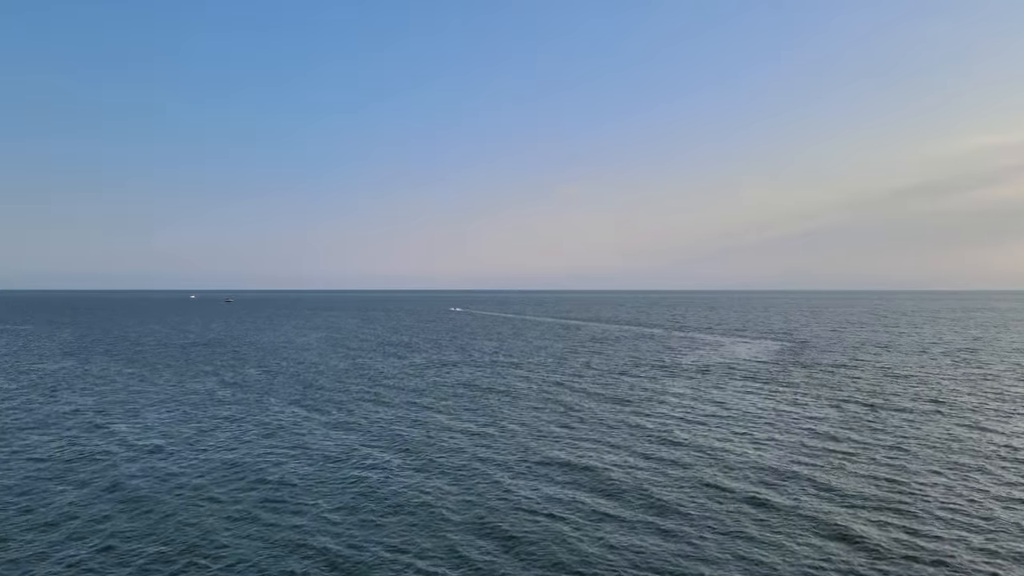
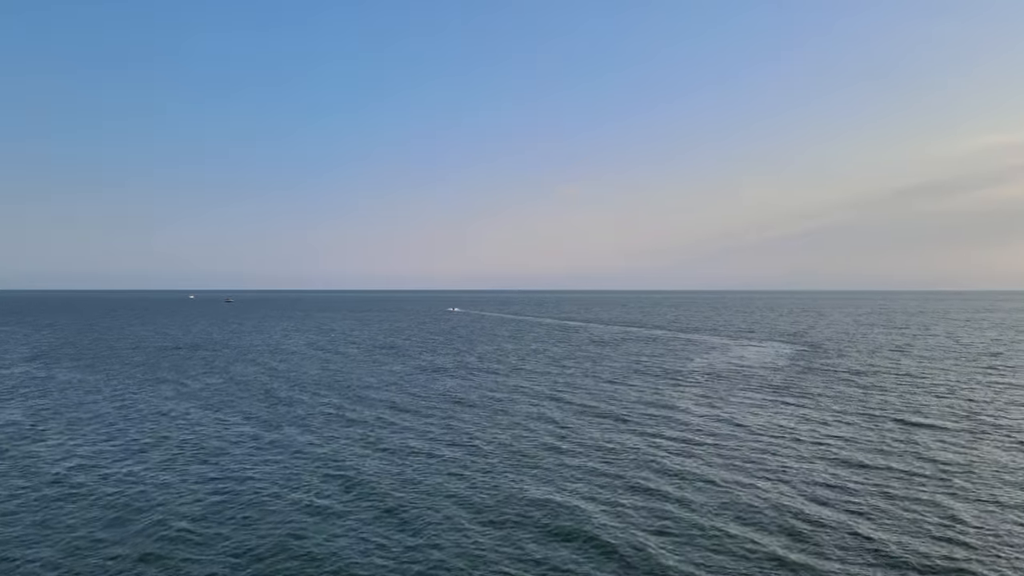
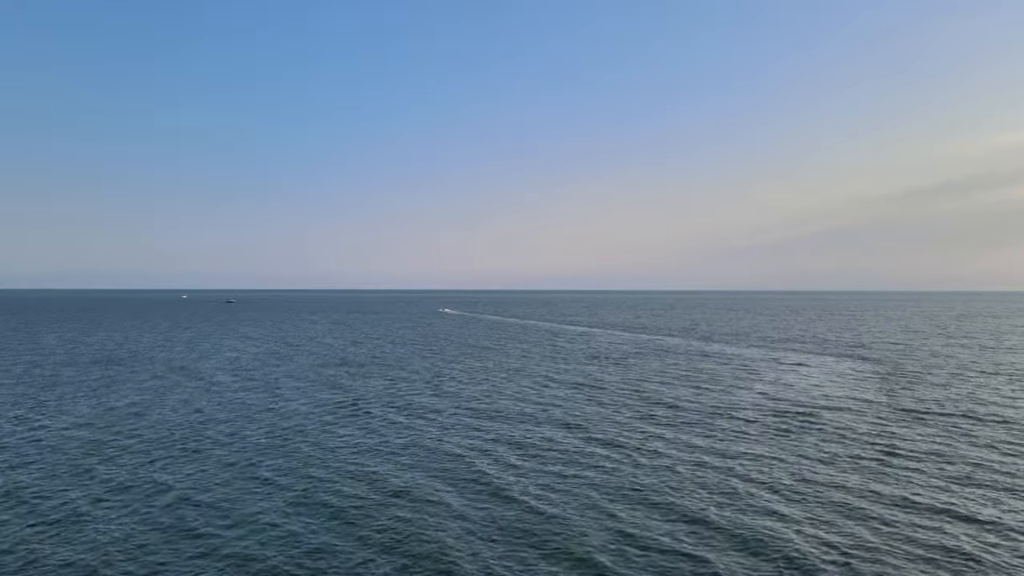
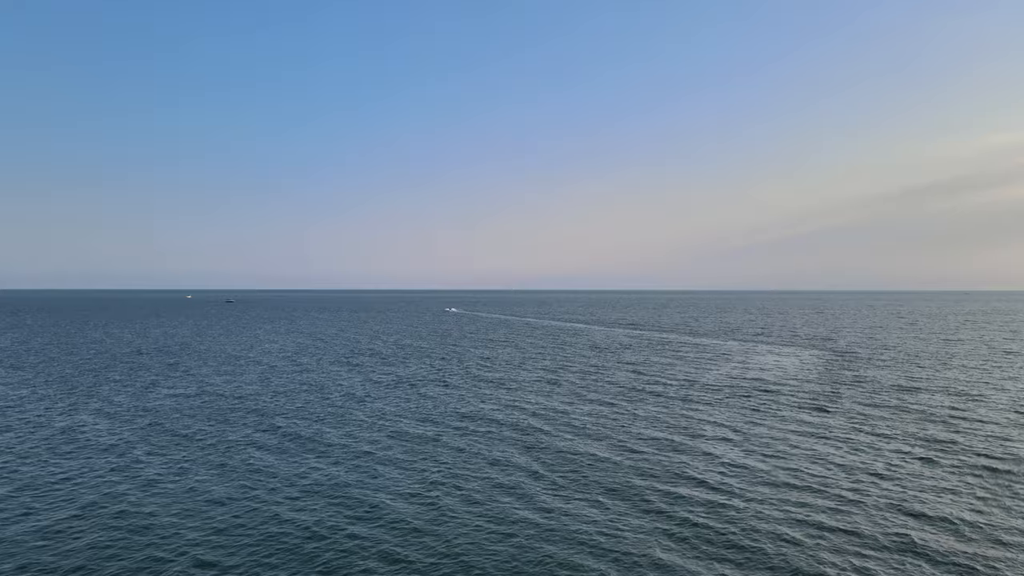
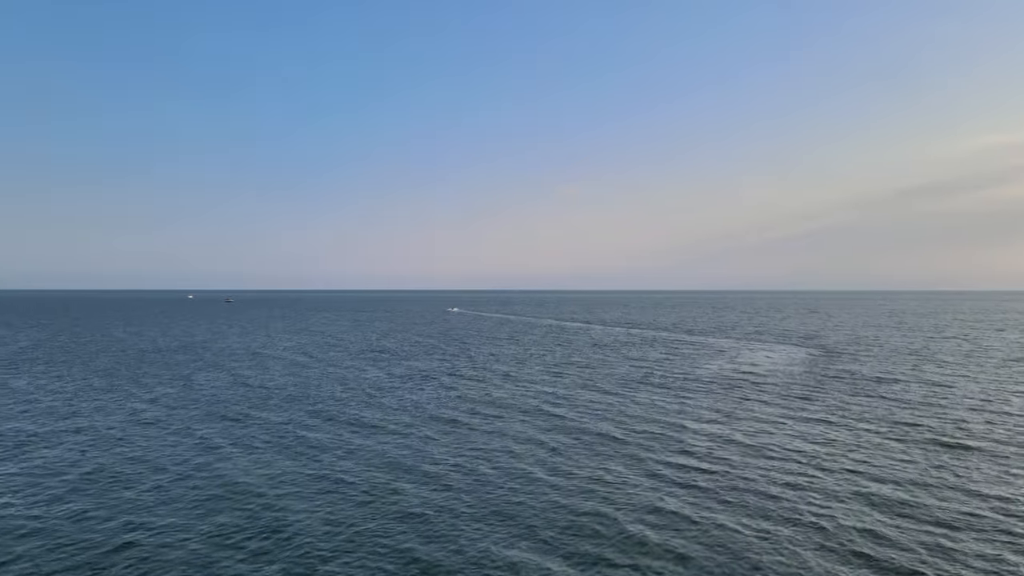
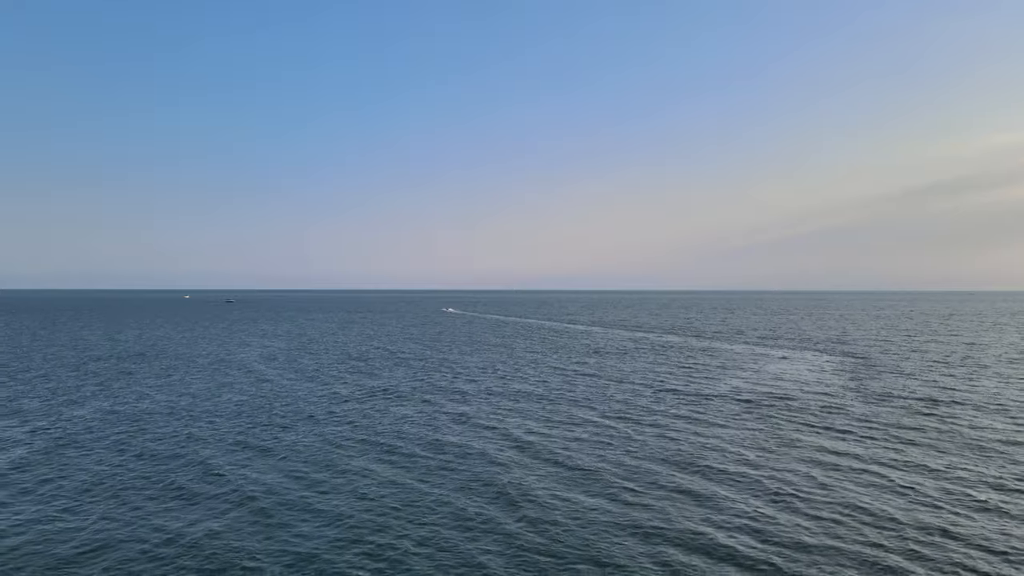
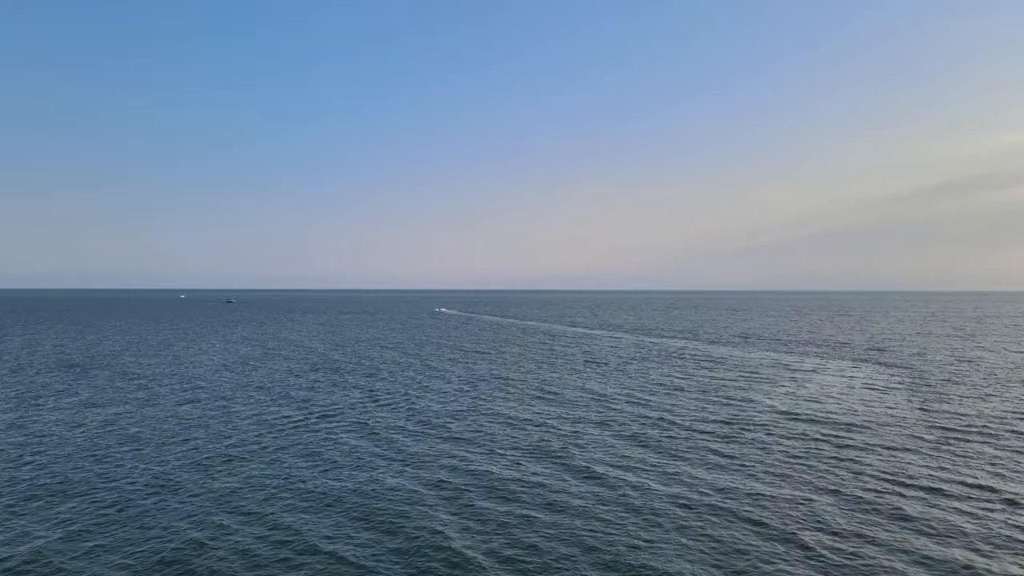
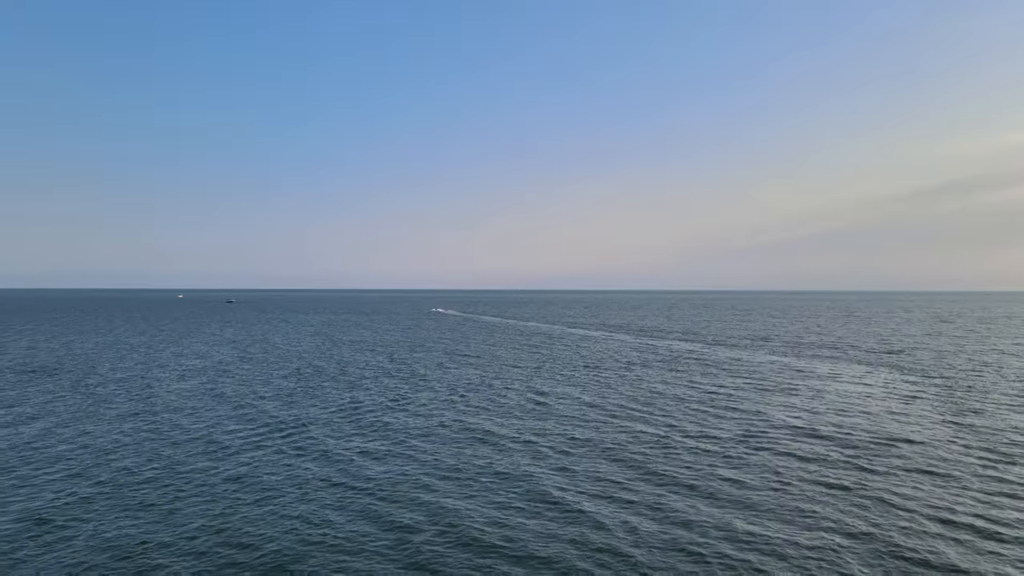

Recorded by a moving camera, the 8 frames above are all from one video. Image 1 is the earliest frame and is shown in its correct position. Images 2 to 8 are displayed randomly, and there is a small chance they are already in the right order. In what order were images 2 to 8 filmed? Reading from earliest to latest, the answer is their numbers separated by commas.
2, 5, 4, 6, 3, 7, 8
